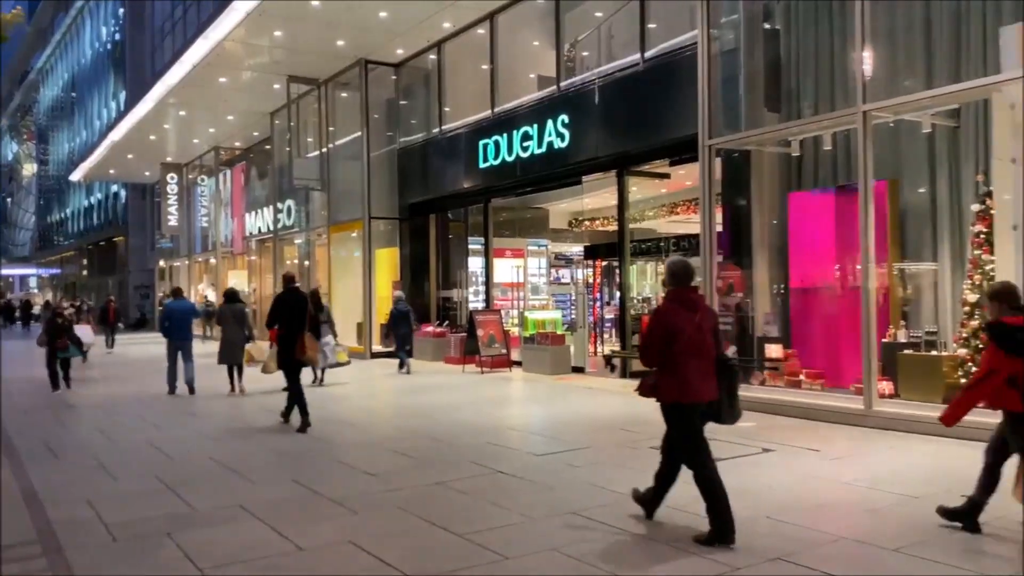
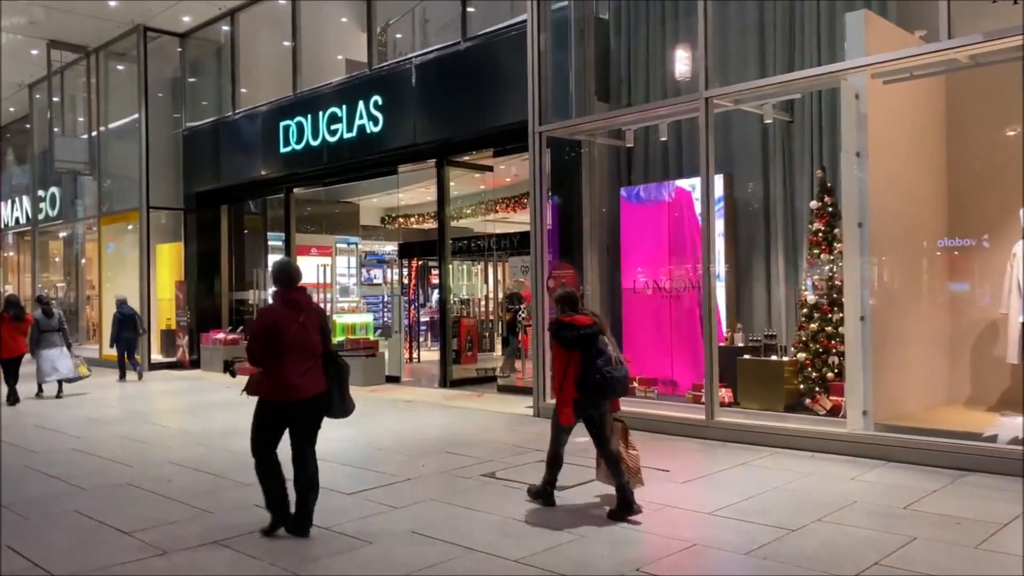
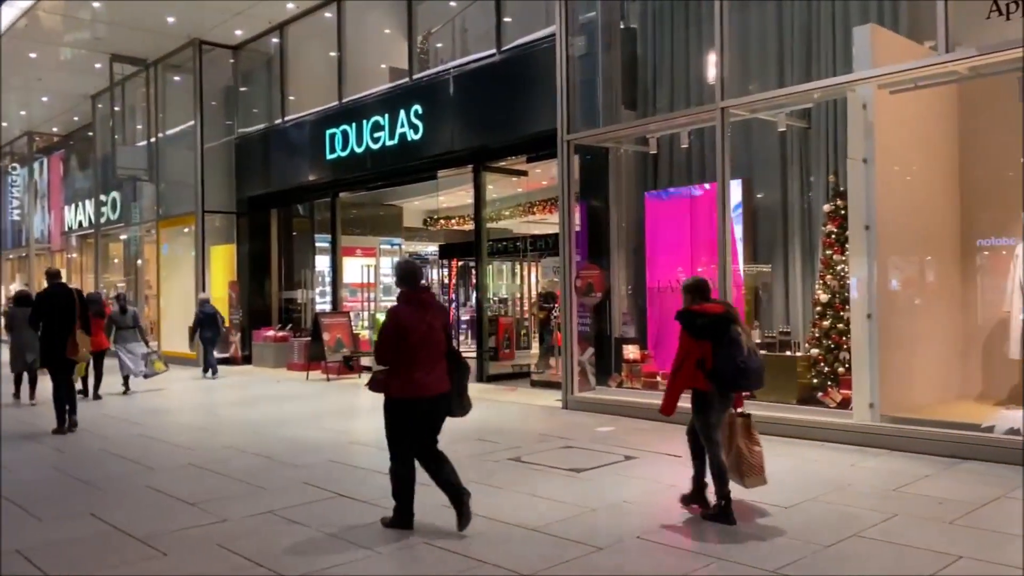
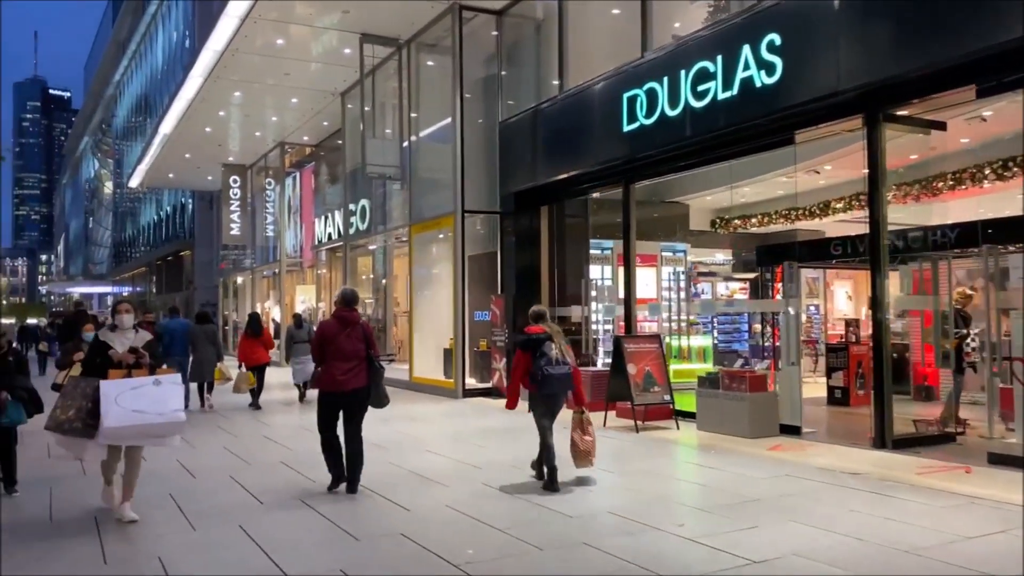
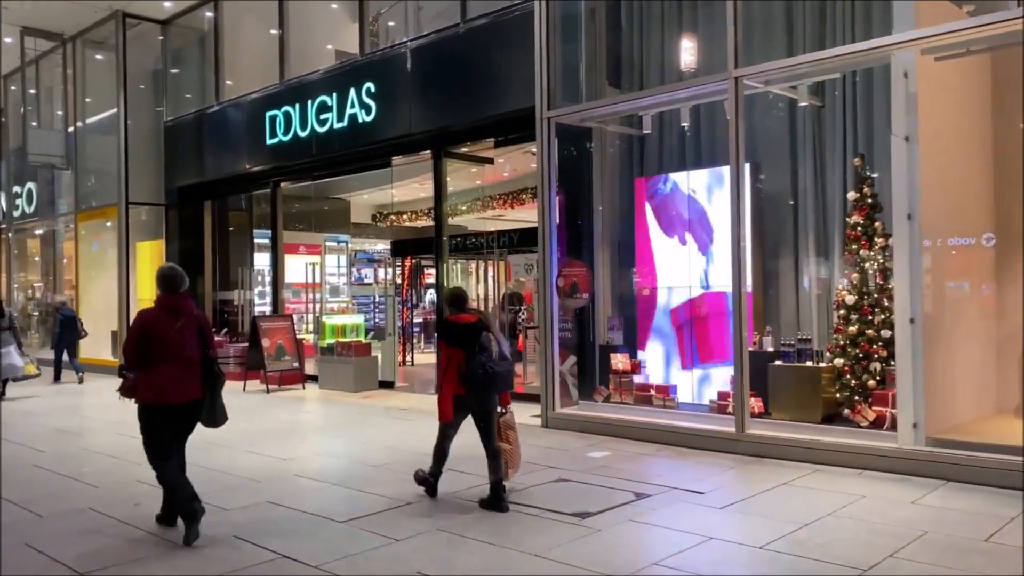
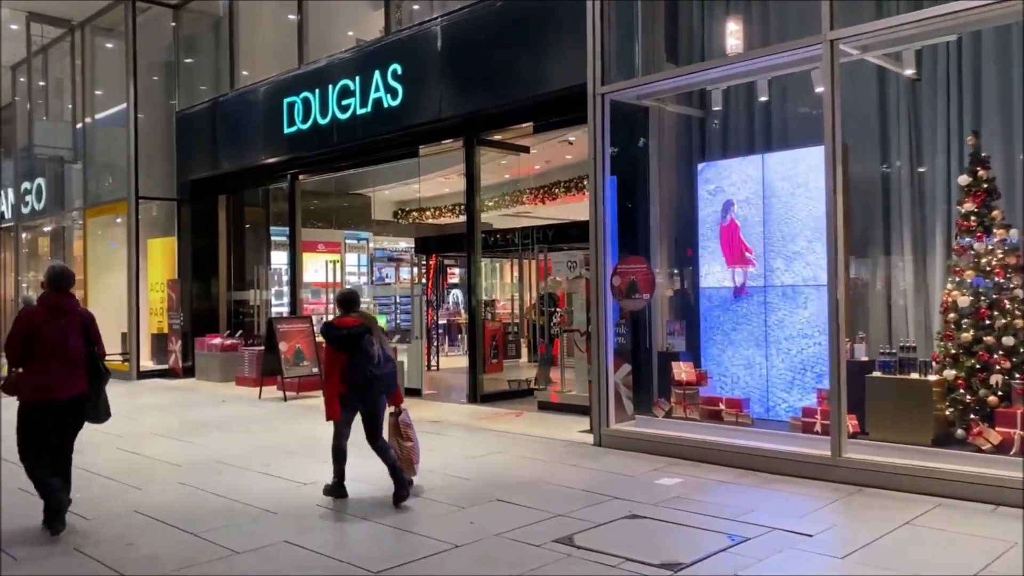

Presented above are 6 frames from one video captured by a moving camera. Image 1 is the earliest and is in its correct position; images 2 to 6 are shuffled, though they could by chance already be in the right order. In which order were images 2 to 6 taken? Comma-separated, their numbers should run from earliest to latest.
3, 2, 5, 6, 4
